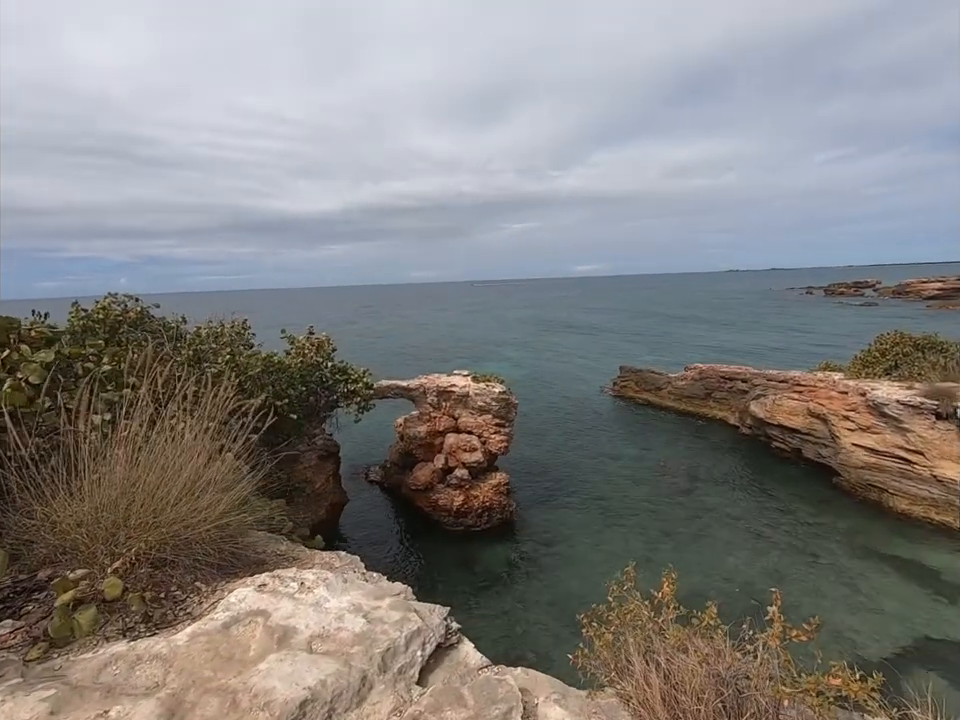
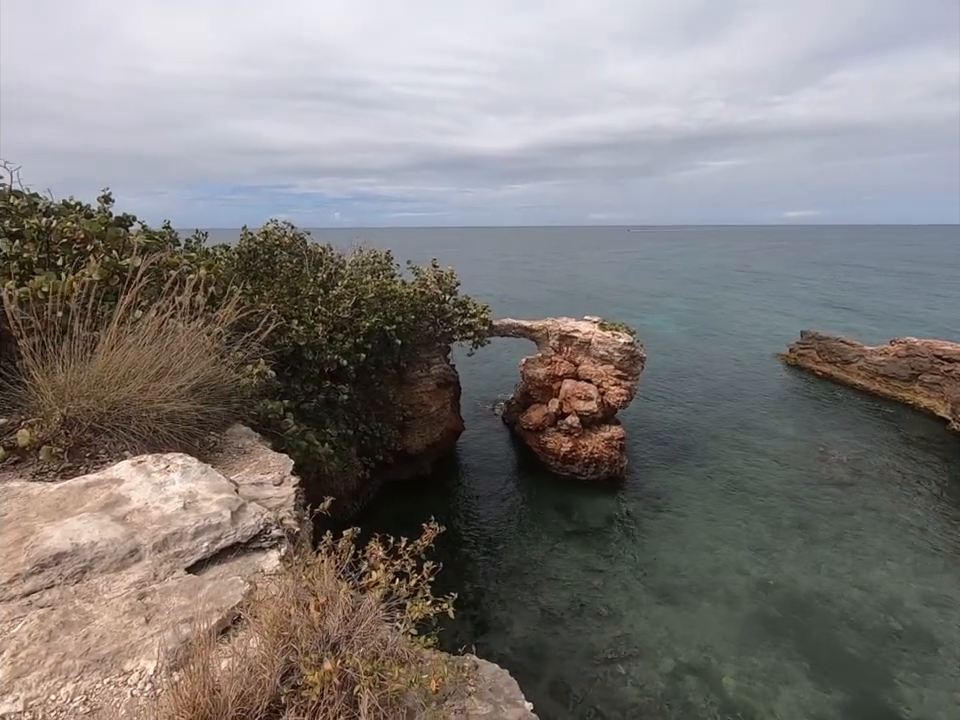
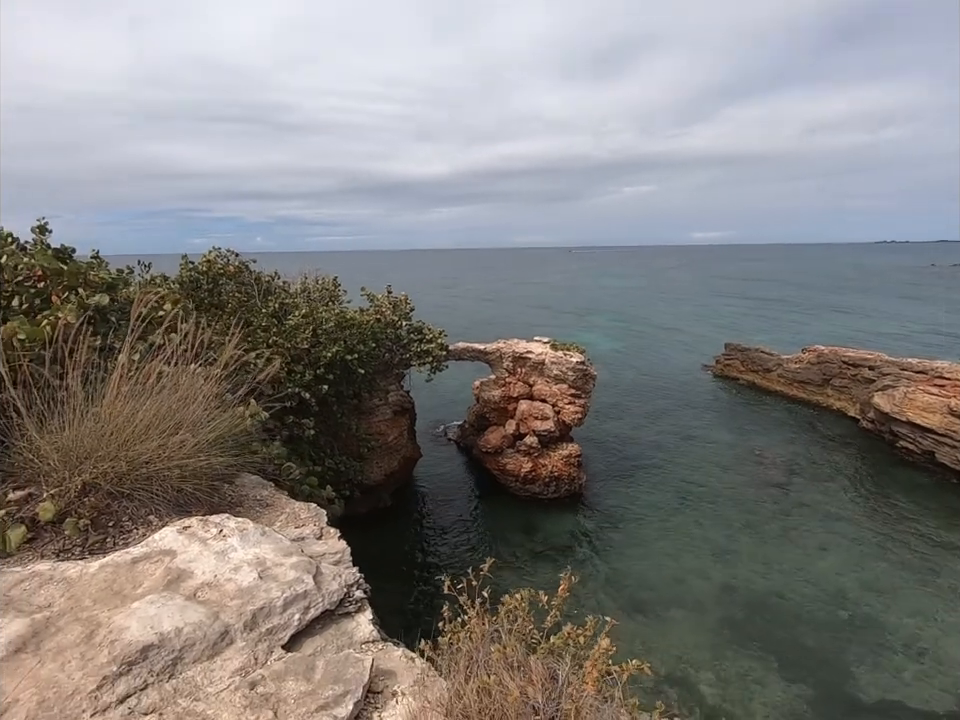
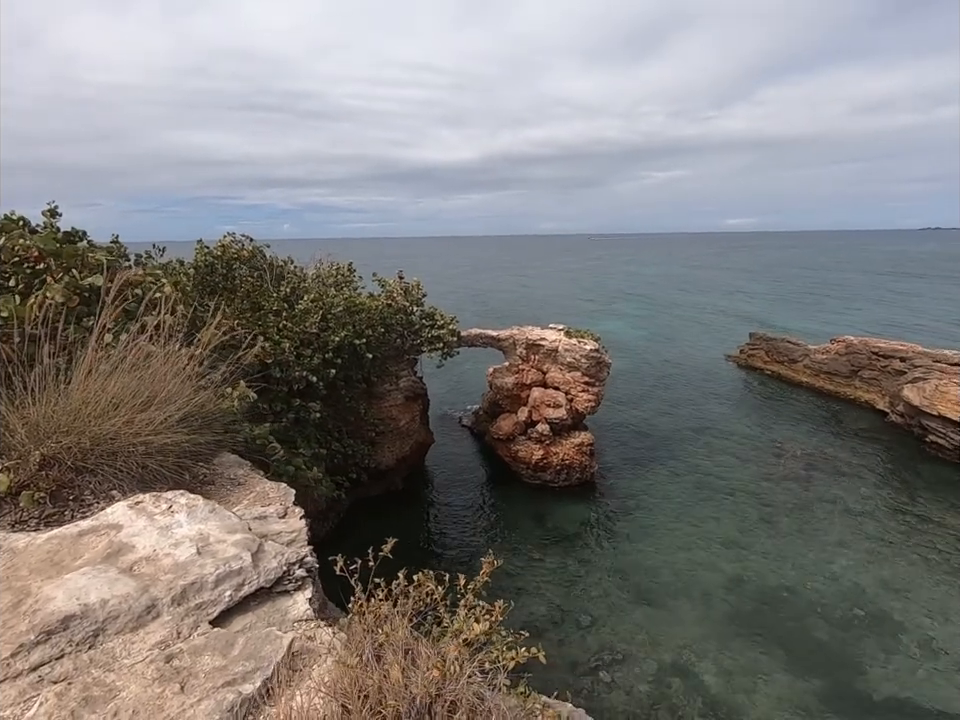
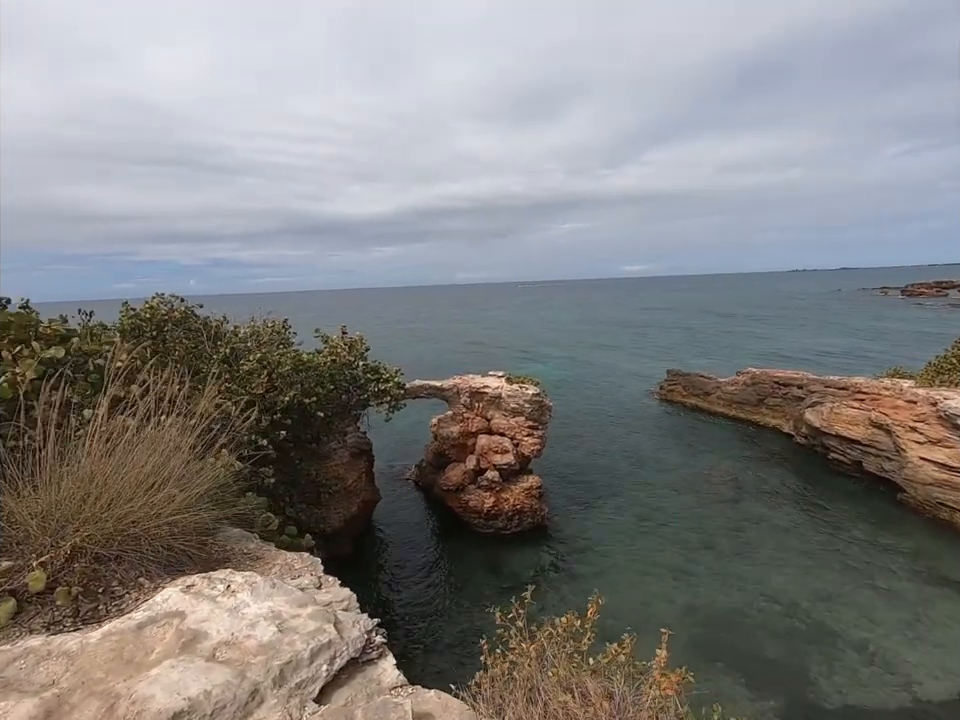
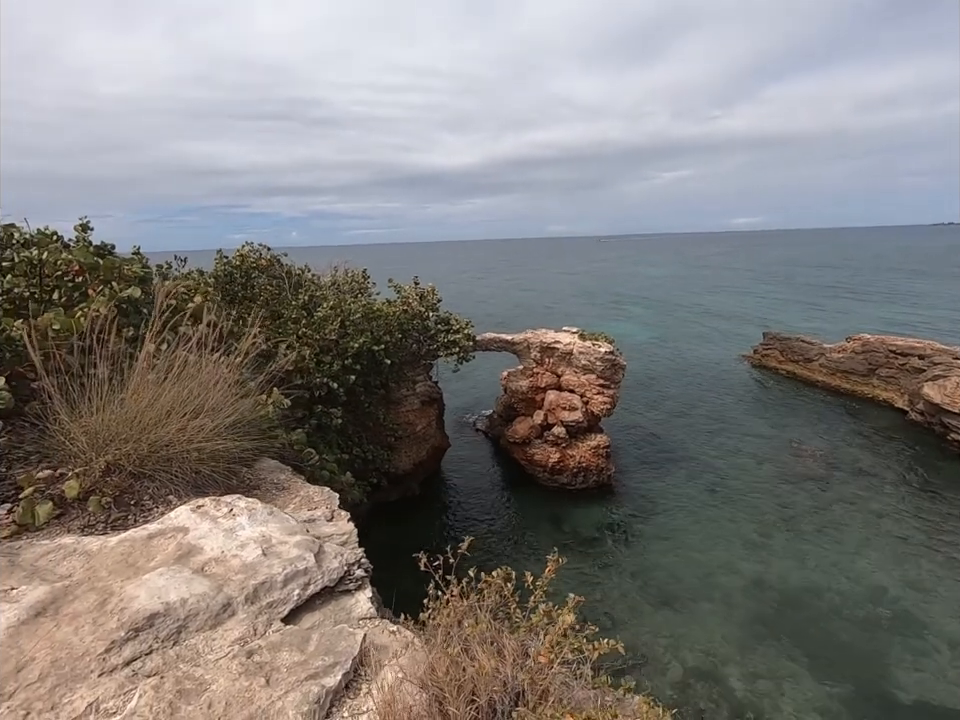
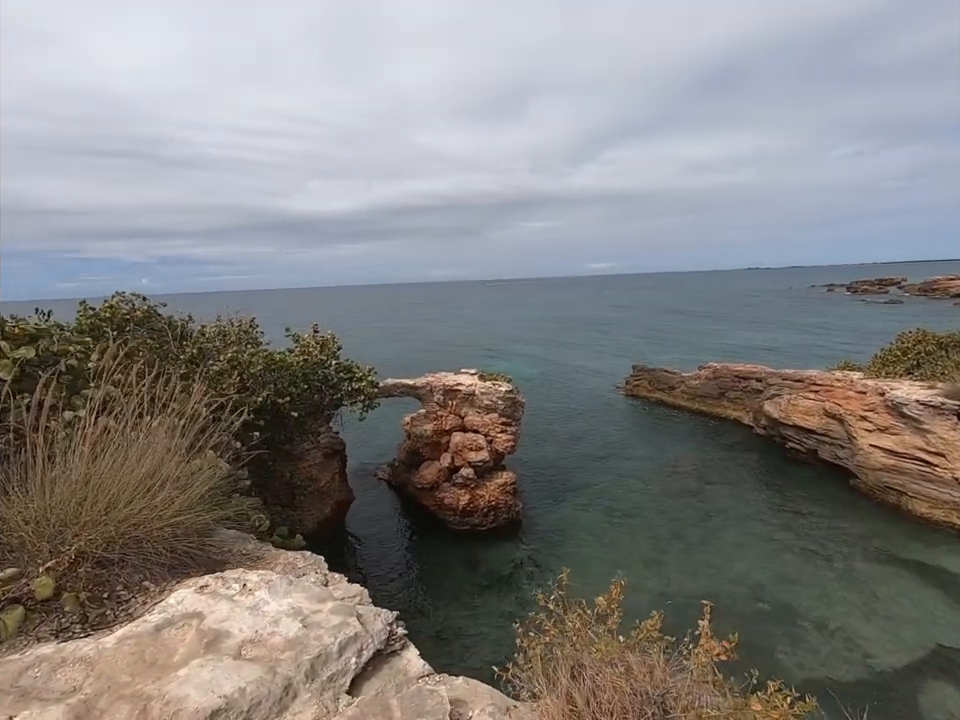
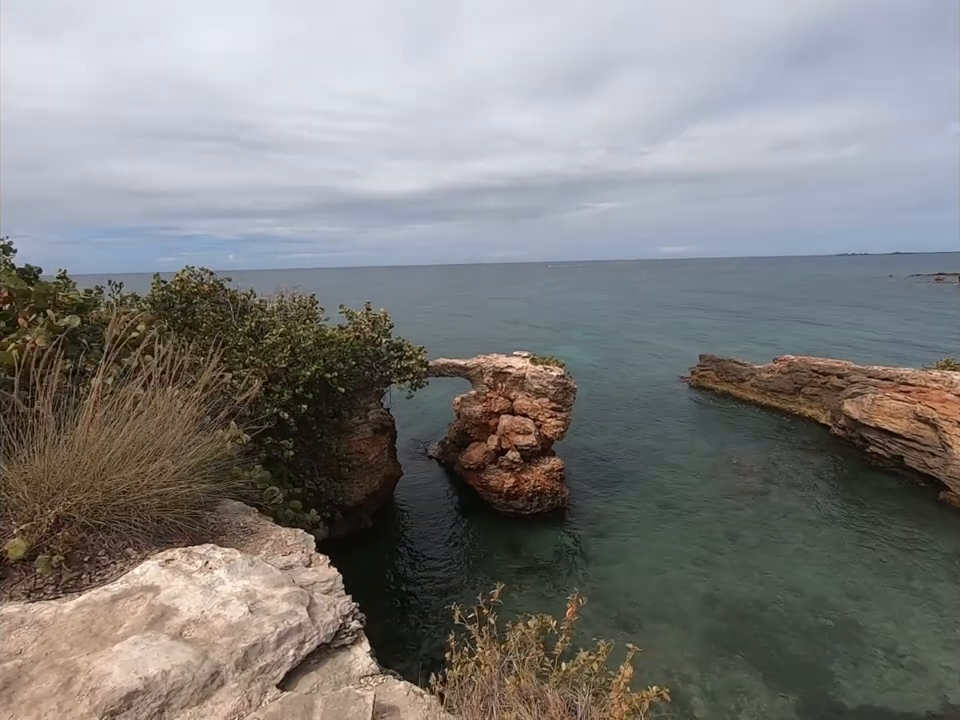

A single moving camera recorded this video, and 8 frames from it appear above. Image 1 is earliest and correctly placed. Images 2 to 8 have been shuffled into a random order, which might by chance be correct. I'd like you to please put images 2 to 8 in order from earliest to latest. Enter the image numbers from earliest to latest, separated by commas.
7, 5, 8, 3, 6, 4, 2
